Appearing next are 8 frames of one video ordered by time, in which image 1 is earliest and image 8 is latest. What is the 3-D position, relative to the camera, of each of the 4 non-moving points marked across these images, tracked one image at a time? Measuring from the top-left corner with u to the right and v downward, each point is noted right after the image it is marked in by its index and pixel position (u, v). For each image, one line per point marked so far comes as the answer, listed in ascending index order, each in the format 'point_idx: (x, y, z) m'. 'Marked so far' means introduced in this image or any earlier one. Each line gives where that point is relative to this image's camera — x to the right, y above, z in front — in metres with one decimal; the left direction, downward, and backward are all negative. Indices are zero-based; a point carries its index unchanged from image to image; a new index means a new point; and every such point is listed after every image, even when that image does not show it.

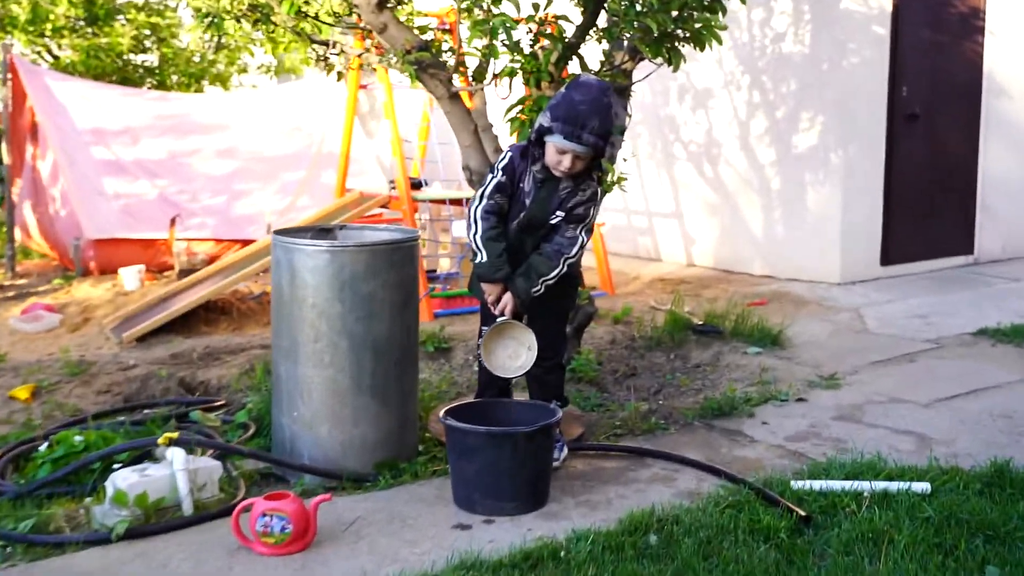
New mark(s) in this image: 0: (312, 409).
0: (-0.5, -0.3, +3.4) m
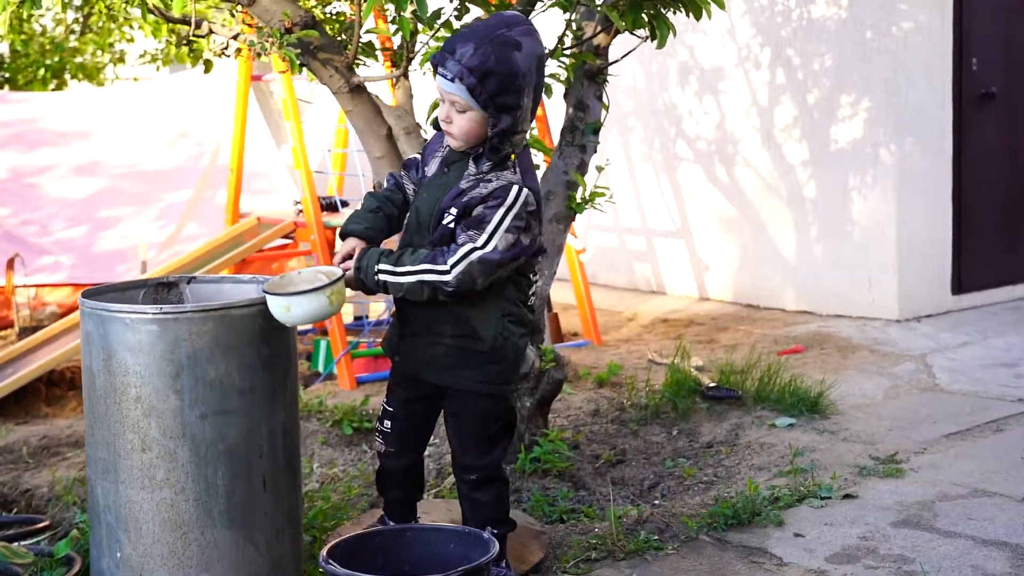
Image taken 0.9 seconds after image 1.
0: (-0.7, -0.5, +2.3) m
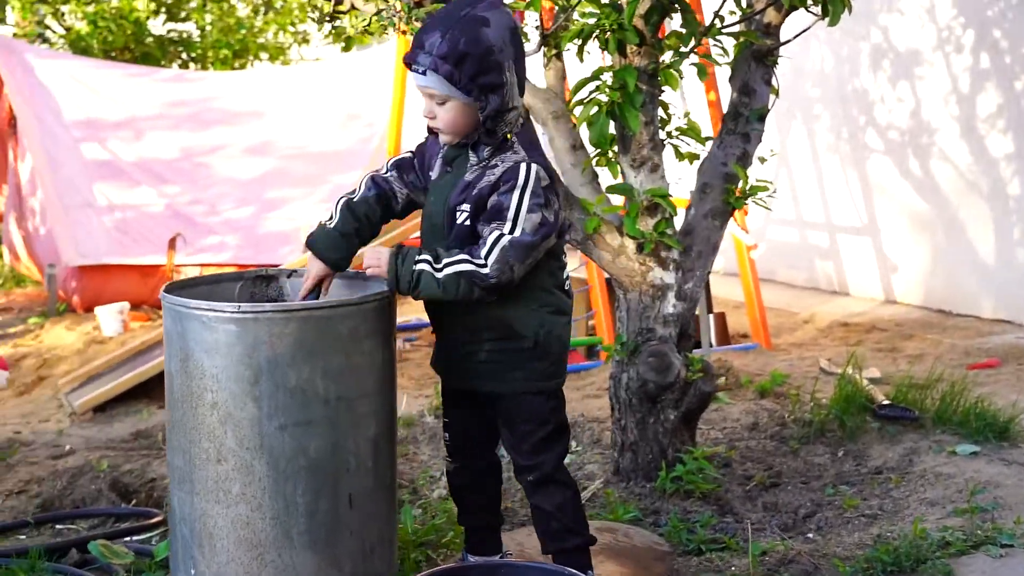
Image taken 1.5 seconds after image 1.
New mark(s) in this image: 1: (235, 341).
0: (-0.5, -0.5, +2.1) m
1: (-0.4, -0.1, +2.0) m
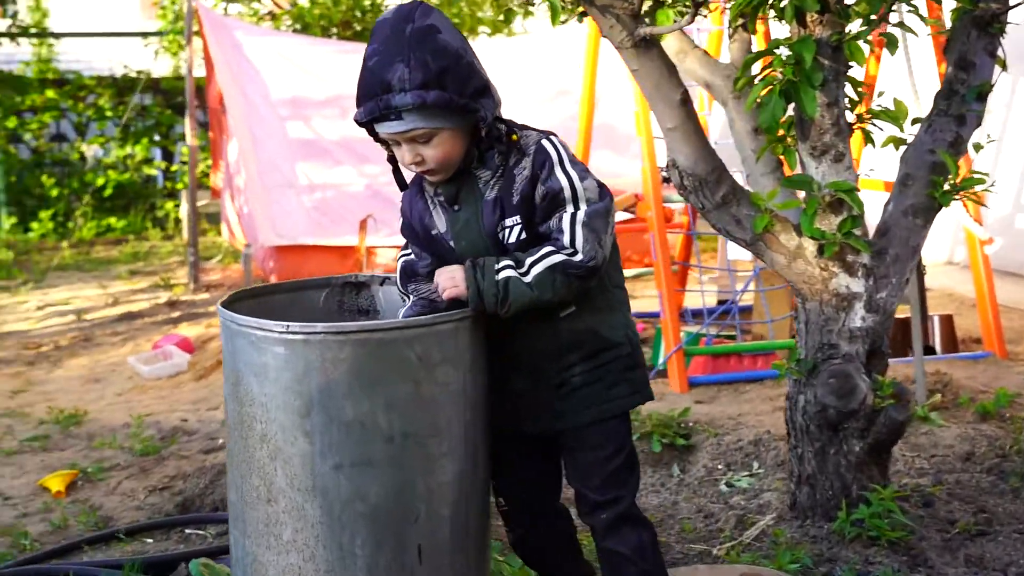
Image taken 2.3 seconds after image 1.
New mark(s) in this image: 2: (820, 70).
0: (-0.4, -0.5, +1.8) m
1: (-0.3, -0.1, +1.7) m
2: (+0.6, +0.4, +2.5) m
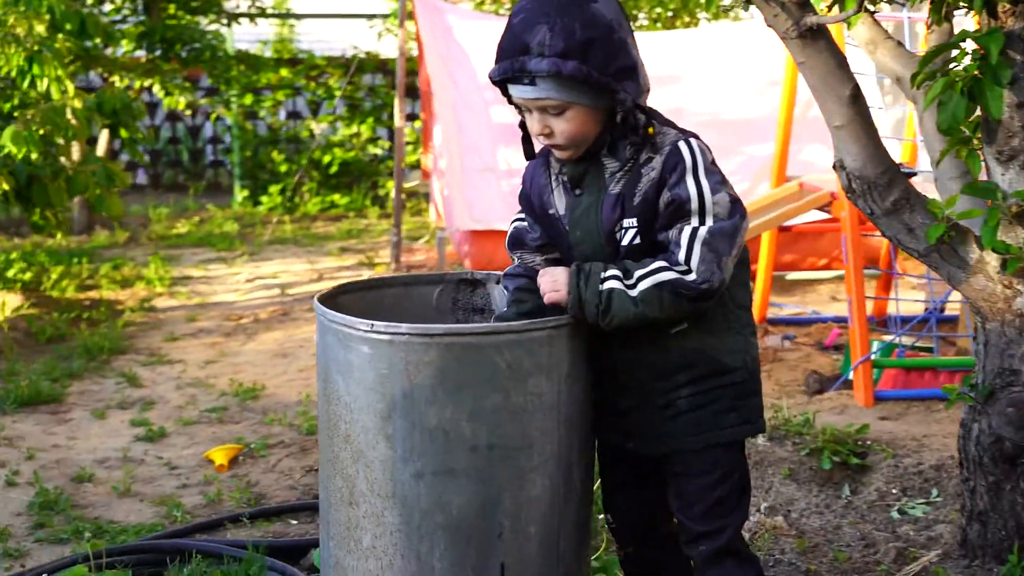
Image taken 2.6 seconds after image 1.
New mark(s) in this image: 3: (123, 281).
0: (-0.2, -0.5, +1.8) m
1: (-0.2, -0.1, +1.7) m
2: (+0.9, +0.4, +2.2) m
3: (-1.9, 0.0, +6.3) m
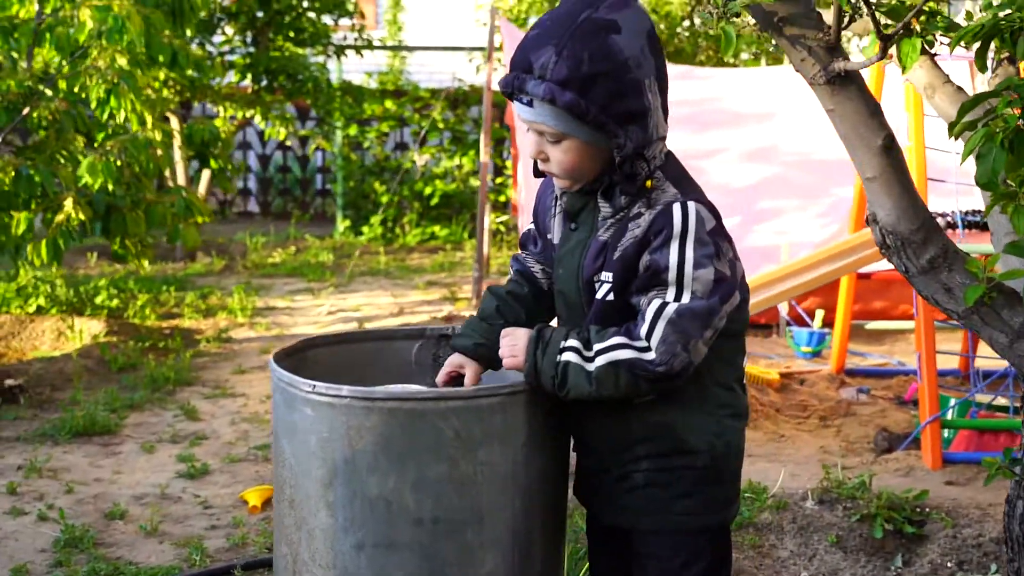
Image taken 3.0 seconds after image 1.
0: (-0.3, -0.6, +1.7) m
1: (-0.3, -0.2, +1.6) m
2: (+0.9, +0.3, +2.1) m
3: (-1.5, -0.1, +6.4) m
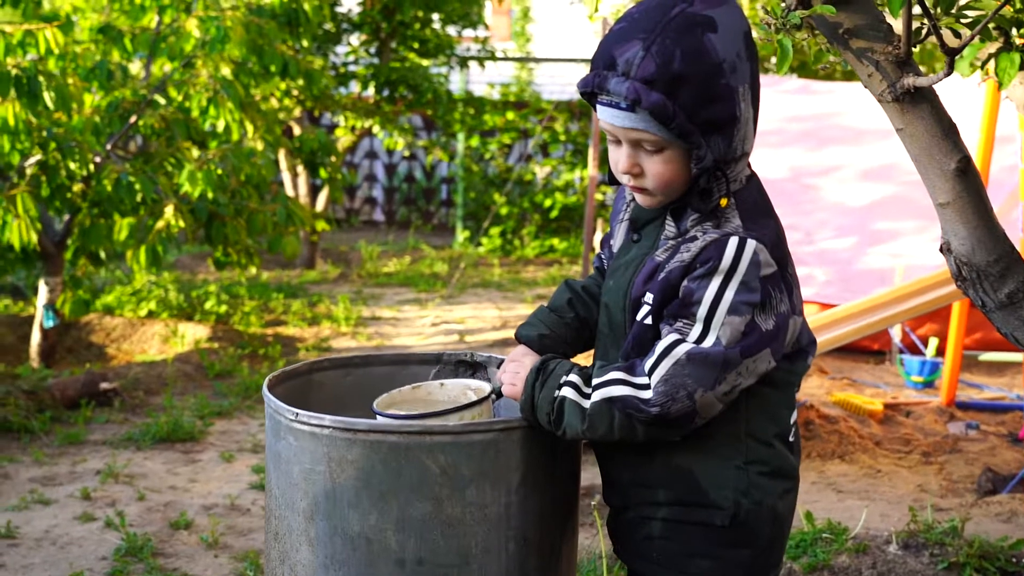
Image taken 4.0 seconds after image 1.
0: (-0.3, -0.6, +1.6) m
1: (-0.3, -0.2, +1.5) m
2: (+0.9, +0.2, +1.9) m
3: (-1.0, -0.2, +6.4) m
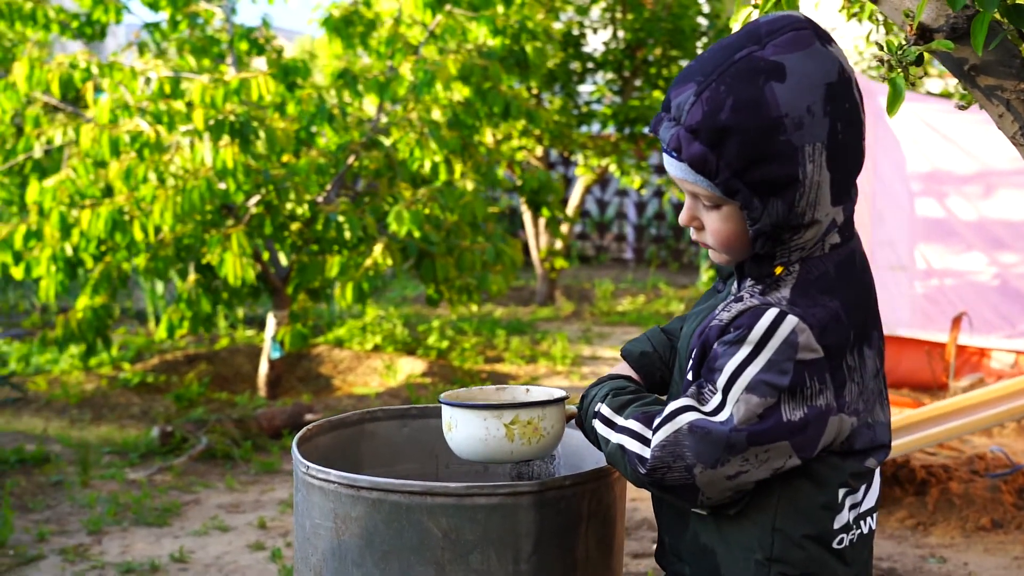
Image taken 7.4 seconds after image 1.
0: (-0.3, -0.6, +1.6) m
1: (-0.2, -0.3, +1.5) m
2: (+1.0, +0.1, +1.6) m
3: (+0.1, -0.3, +6.4) m
